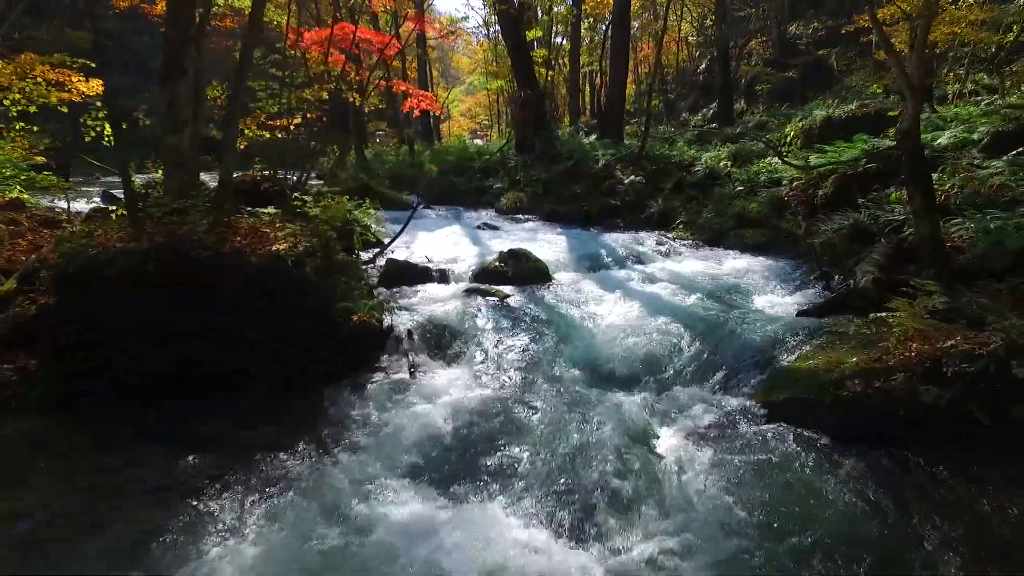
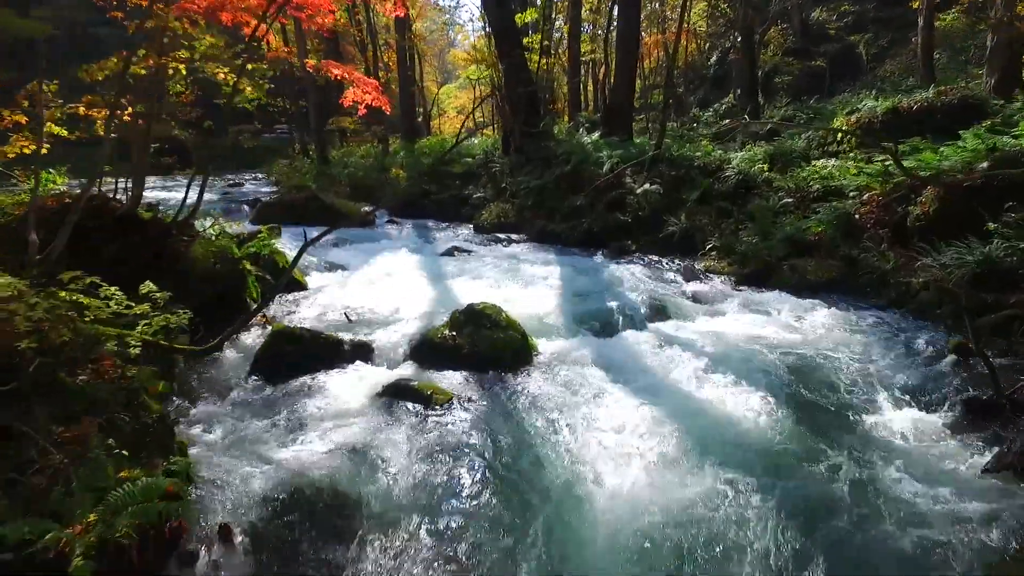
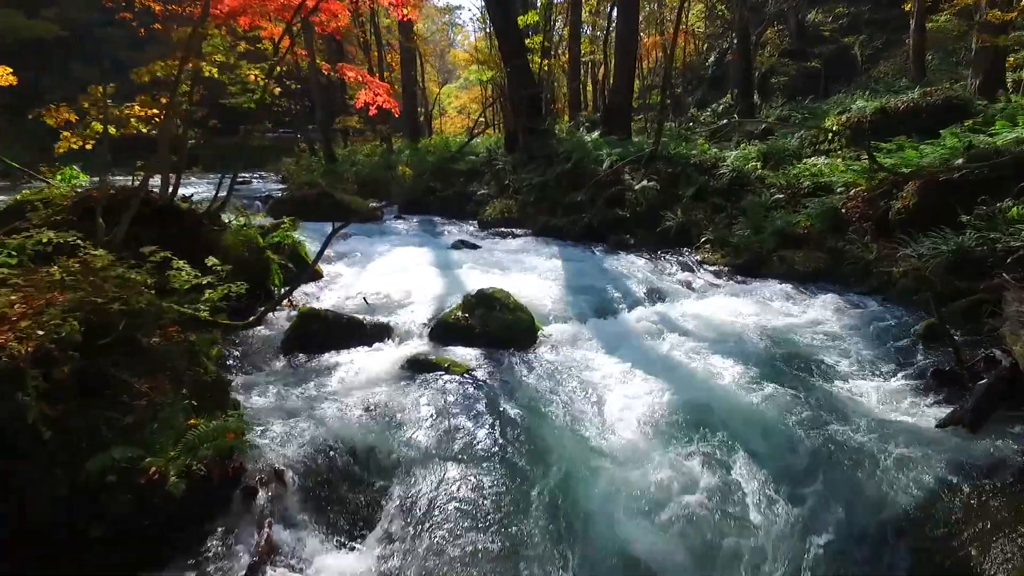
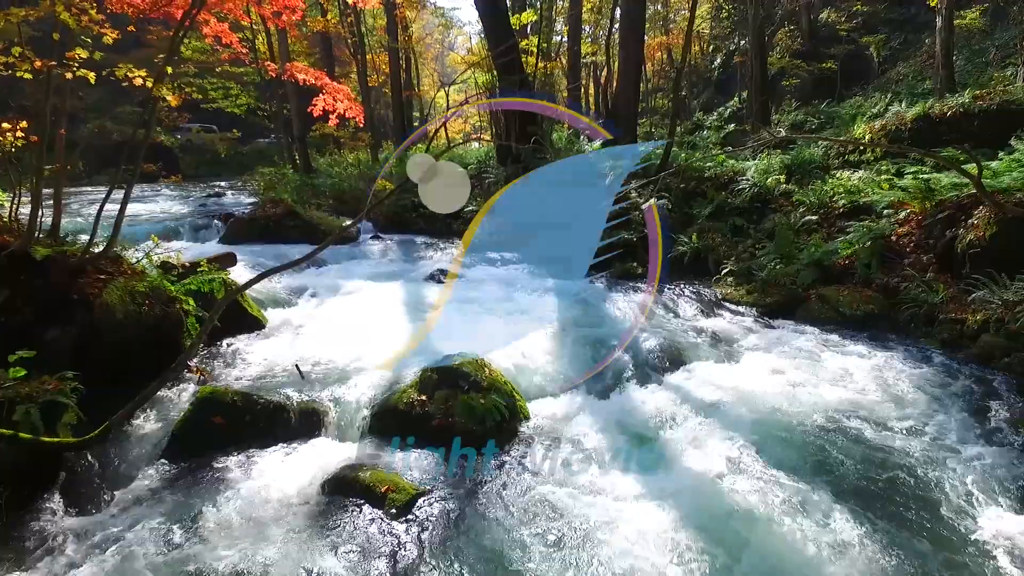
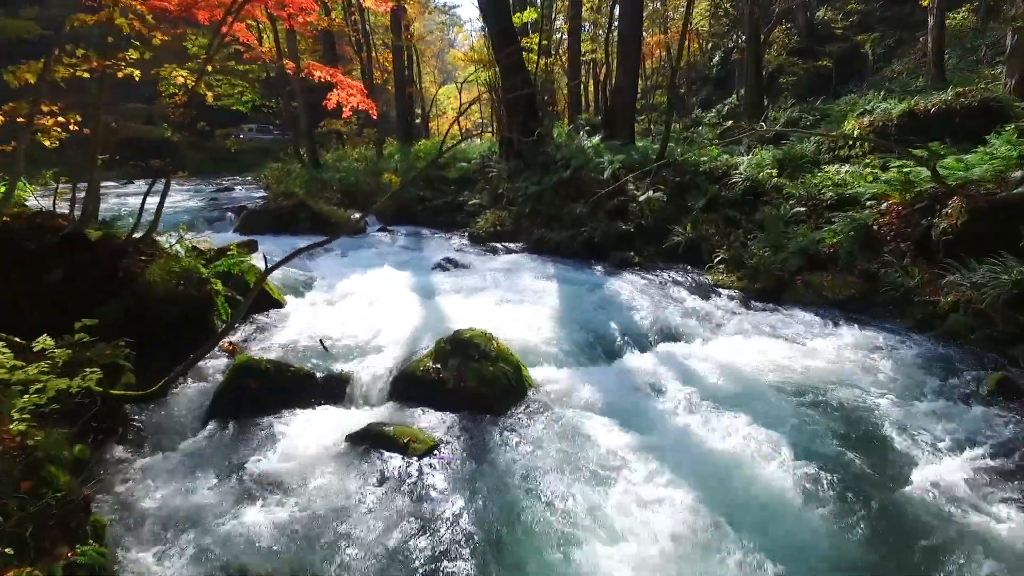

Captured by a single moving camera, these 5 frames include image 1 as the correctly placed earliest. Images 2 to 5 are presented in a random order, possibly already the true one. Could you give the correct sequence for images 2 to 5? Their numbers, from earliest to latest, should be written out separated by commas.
3, 2, 5, 4
